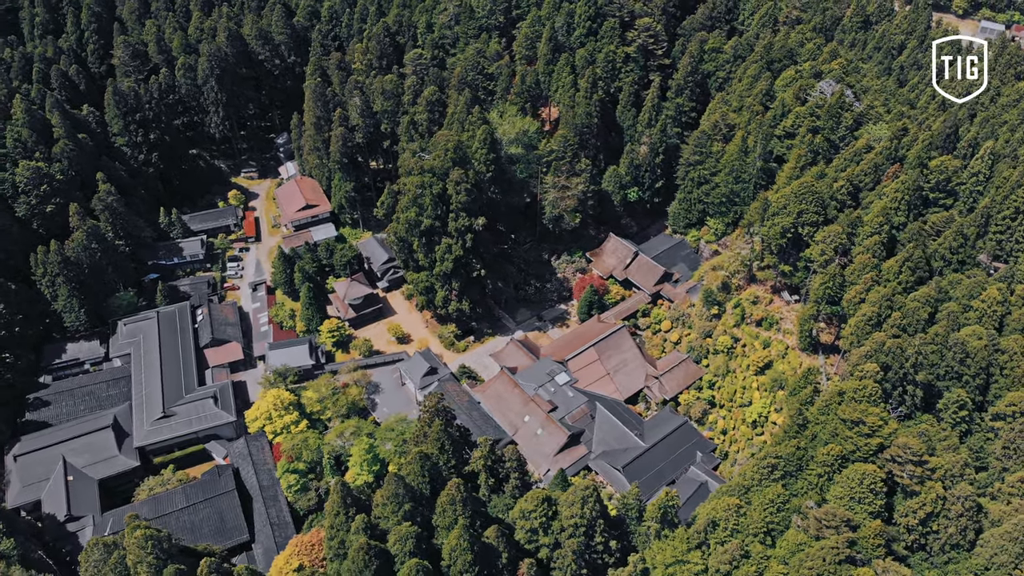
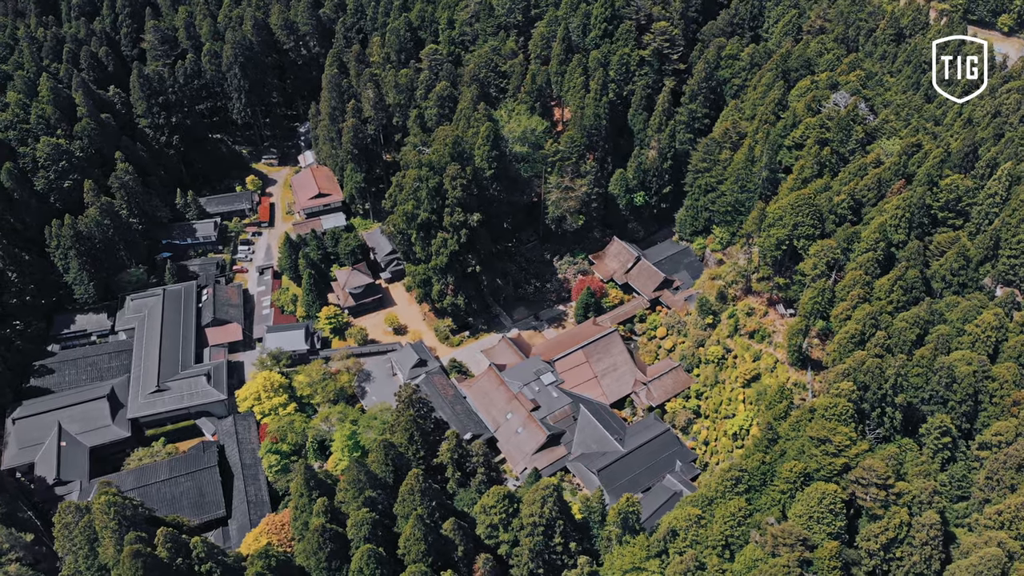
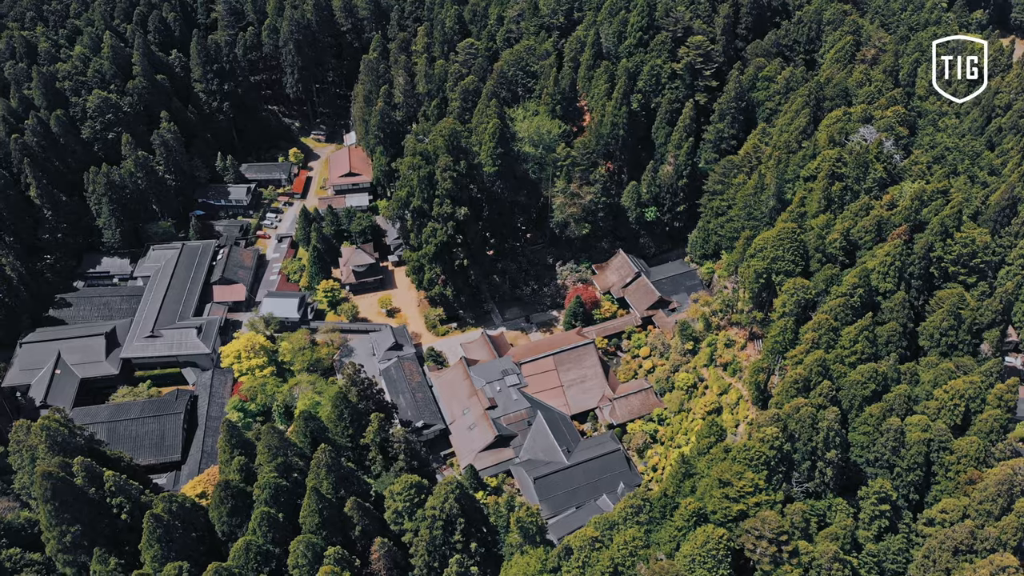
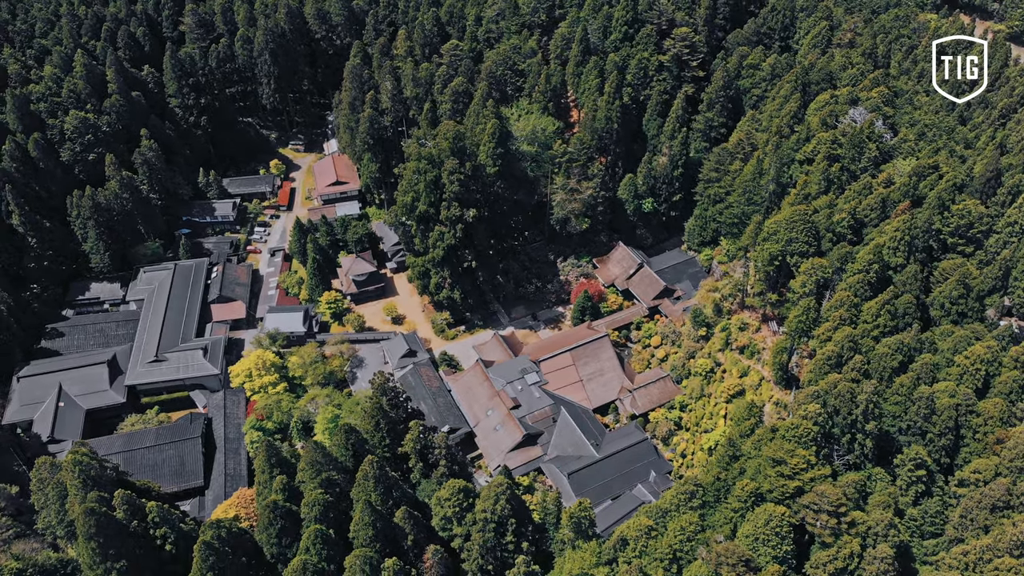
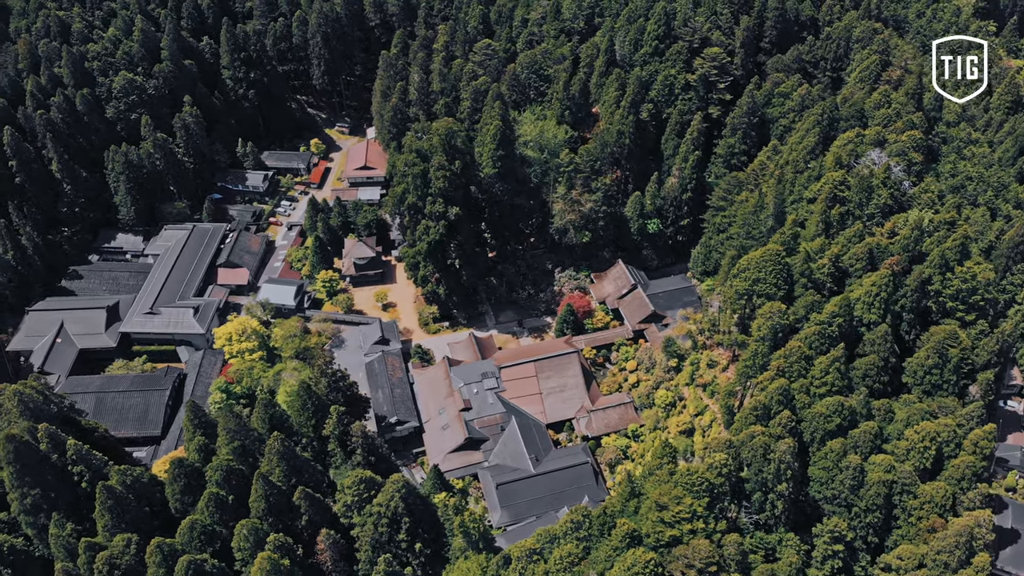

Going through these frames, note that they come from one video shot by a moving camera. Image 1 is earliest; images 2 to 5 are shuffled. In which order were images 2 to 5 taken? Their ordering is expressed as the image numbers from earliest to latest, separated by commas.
2, 4, 3, 5
